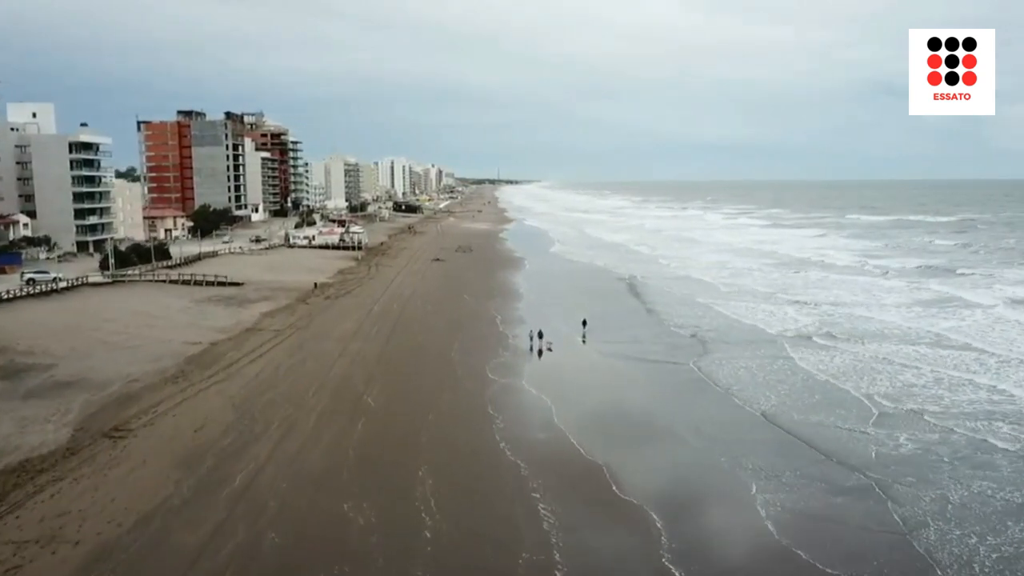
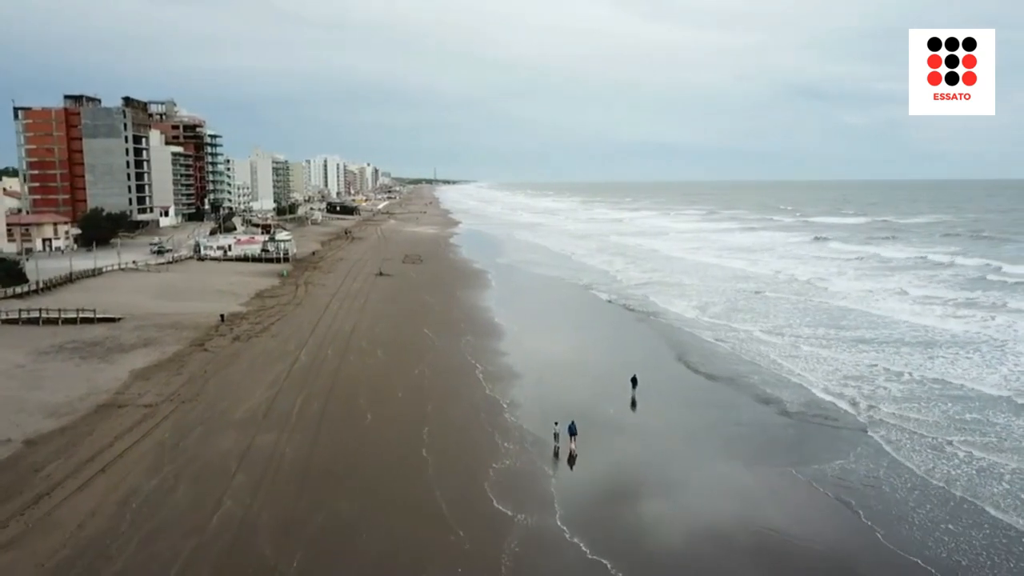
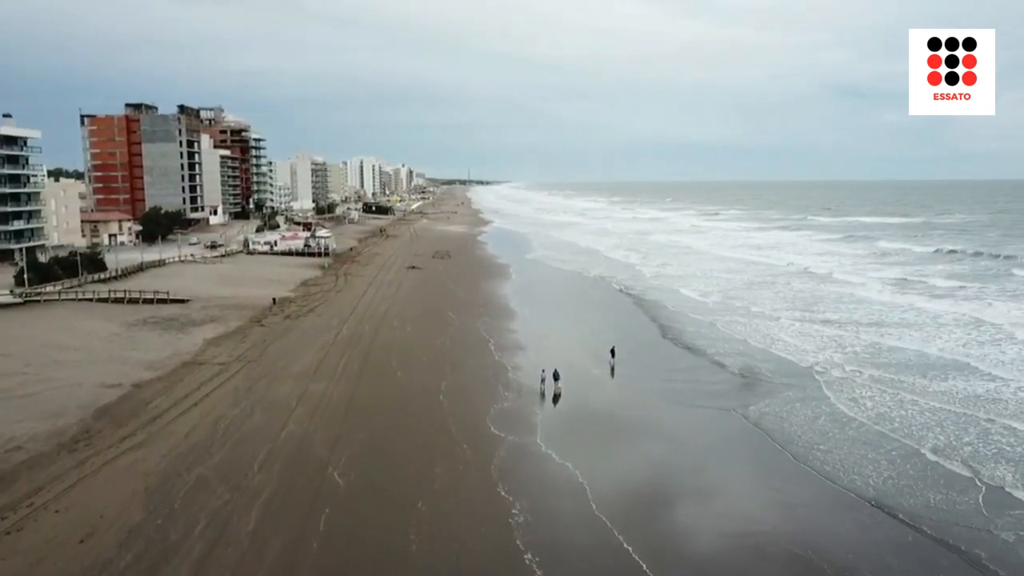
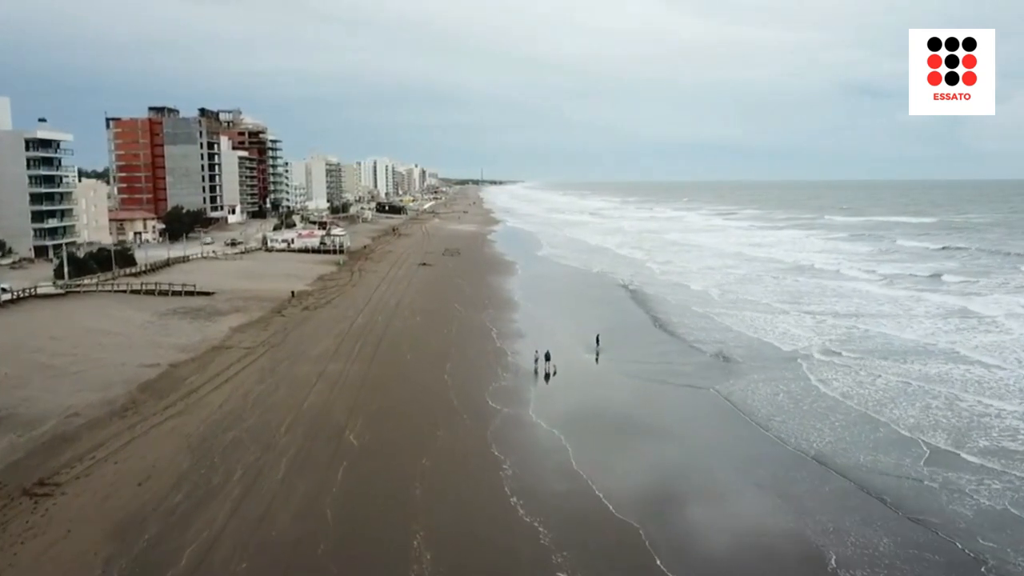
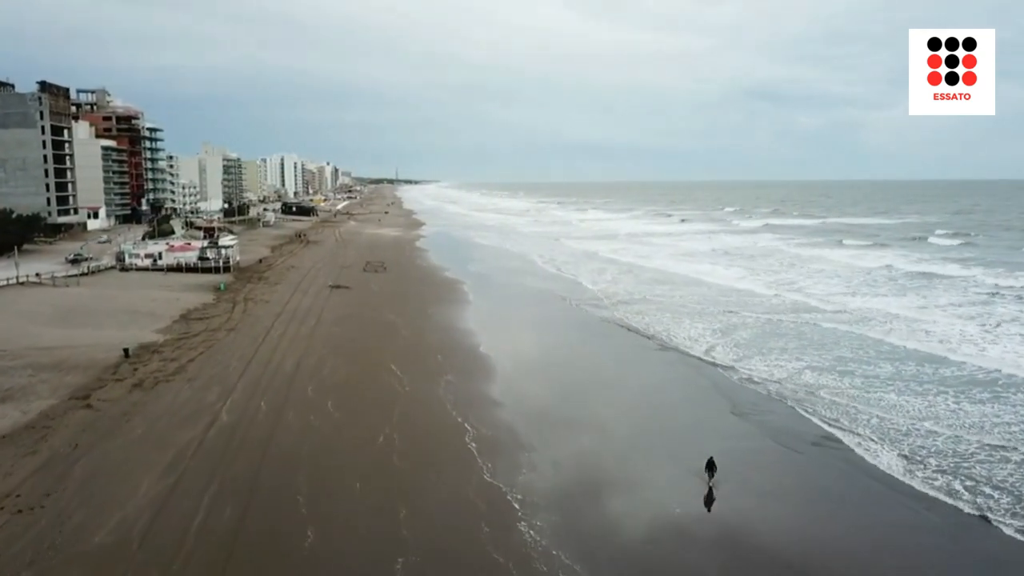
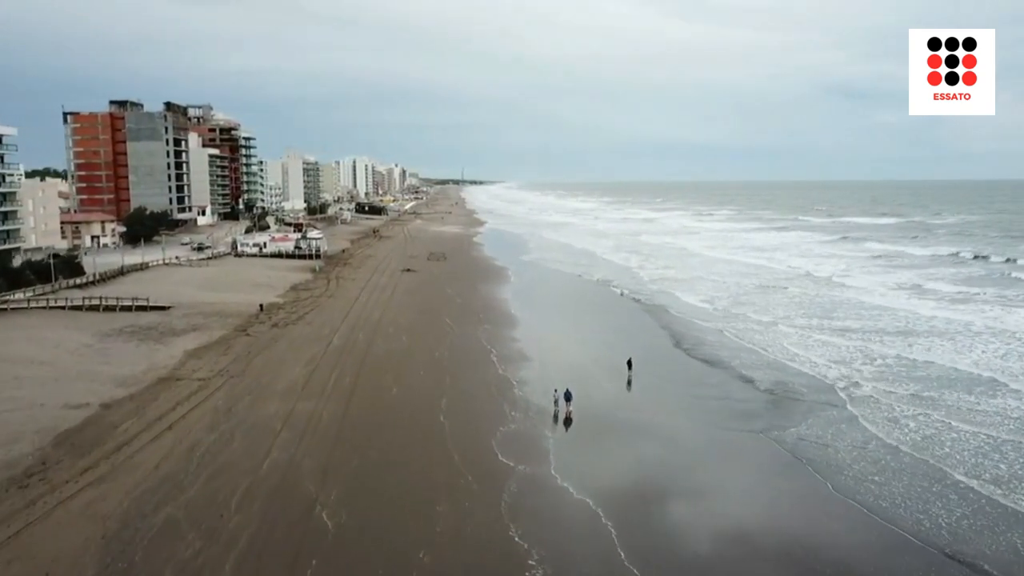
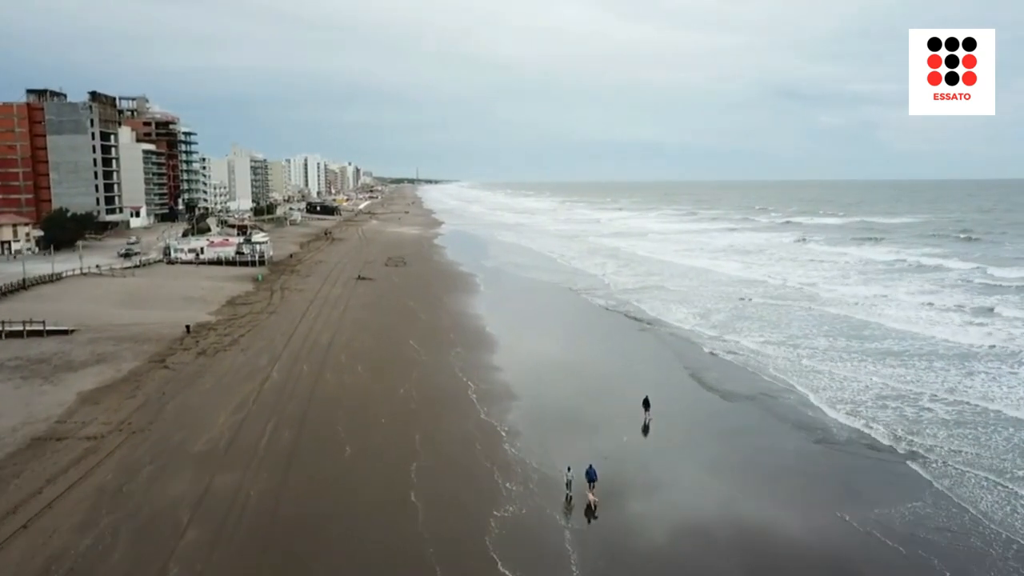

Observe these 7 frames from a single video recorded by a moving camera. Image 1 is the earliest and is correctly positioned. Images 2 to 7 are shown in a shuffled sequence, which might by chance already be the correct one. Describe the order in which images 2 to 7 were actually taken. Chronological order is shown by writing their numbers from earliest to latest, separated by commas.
4, 3, 6, 2, 7, 5
